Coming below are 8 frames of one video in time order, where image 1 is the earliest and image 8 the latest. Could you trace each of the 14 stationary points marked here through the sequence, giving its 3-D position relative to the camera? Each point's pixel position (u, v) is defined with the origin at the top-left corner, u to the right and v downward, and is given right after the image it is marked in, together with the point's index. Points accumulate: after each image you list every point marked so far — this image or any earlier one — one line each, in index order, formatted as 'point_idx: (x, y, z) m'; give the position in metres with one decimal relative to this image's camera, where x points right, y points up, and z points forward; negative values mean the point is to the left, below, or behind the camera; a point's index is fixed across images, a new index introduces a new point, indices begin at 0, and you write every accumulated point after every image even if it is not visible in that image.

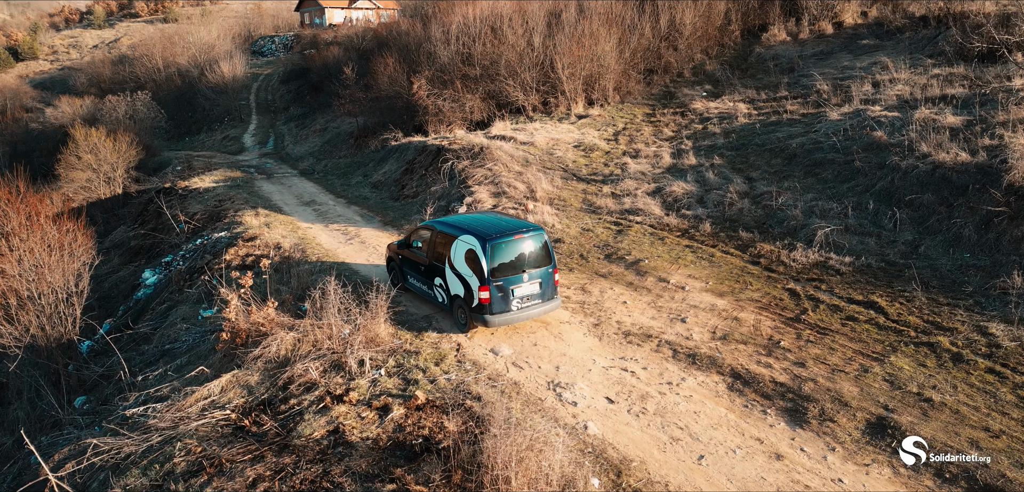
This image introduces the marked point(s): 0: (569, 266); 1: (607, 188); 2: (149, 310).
0: (+1.0, -0.3, +12.3) m
1: (+2.2, +1.4, +16.7) m
2: (-7.2, -1.3, +14.1) m
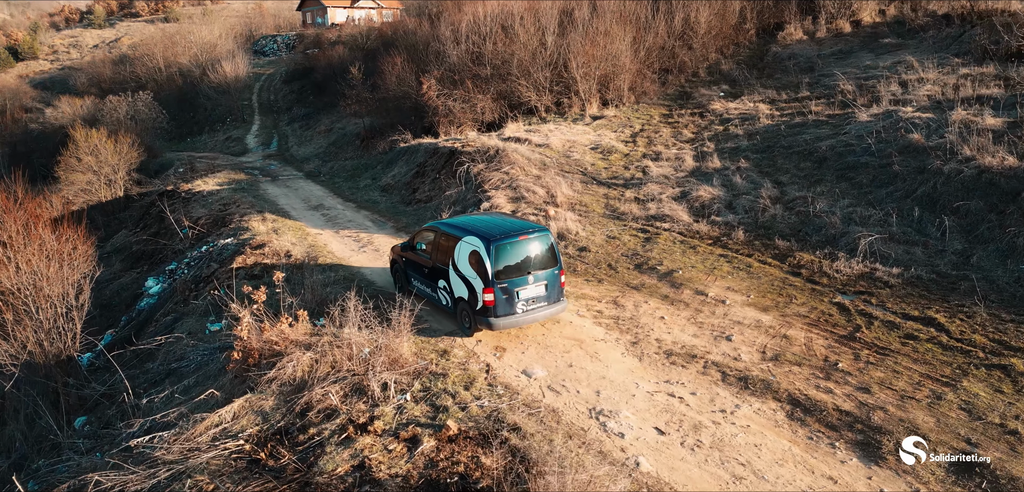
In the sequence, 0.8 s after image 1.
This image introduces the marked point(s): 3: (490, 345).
0: (+1.4, -0.5, +11.7) m
1: (+2.6, +1.2, +16.0) m
2: (-6.8, -1.4, +13.4) m
3: (-0.3, -1.3, +9.4) m
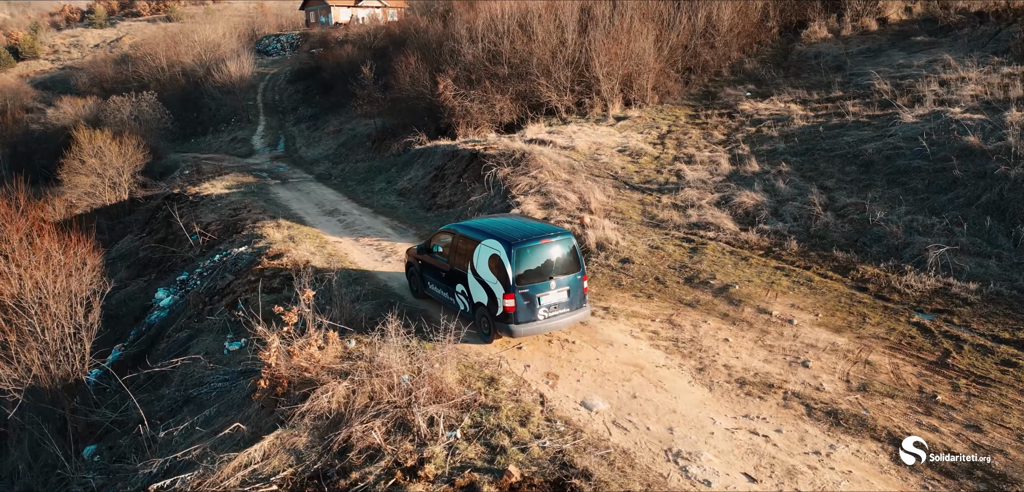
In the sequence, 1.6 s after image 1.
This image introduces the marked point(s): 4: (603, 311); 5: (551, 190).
0: (+2.0, -0.7, +10.8) m
1: (+3.3, +1.0, +15.2) m
2: (-6.1, -1.6, +12.6) m
3: (+0.3, -1.5, +8.5) m
4: (+1.3, -0.9, +10.2) m
5: (+0.8, +1.2, +15.1) m
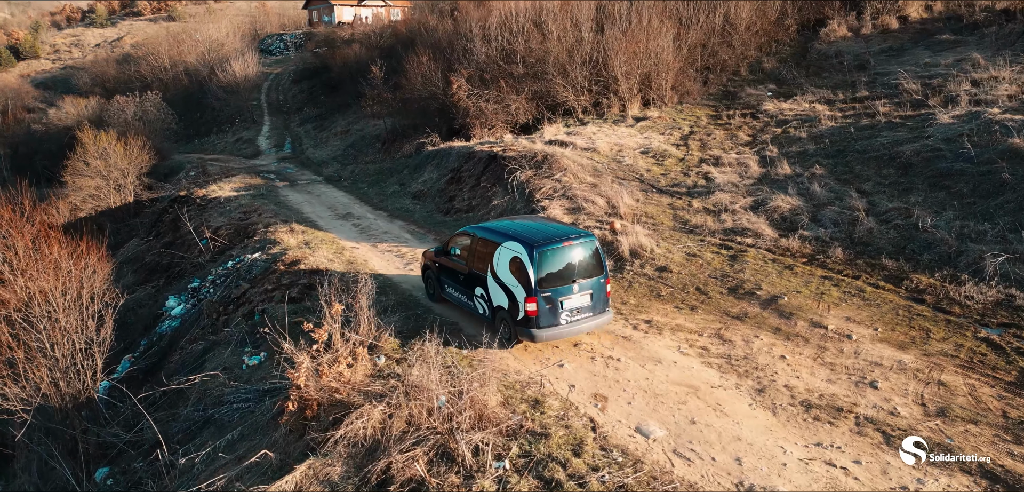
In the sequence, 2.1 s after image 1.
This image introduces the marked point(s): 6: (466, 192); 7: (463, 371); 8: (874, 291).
0: (+2.5, -0.8, +10.2) m
1: (+3.8, +0.9, +14.6) m
2: (-5.6, -1.8, +12.0) m
3: (+0.8, -1.6, +7.9) m
4: (+1.8, -1.1, +9.6) m
5: (+1.3, +1.1, +14.5) m
6: (-1.2, +1.3, +17.9) m
7: (-0.6, -1.4, +8.0) m
8: (+5.2, -0.6, +10.2) m
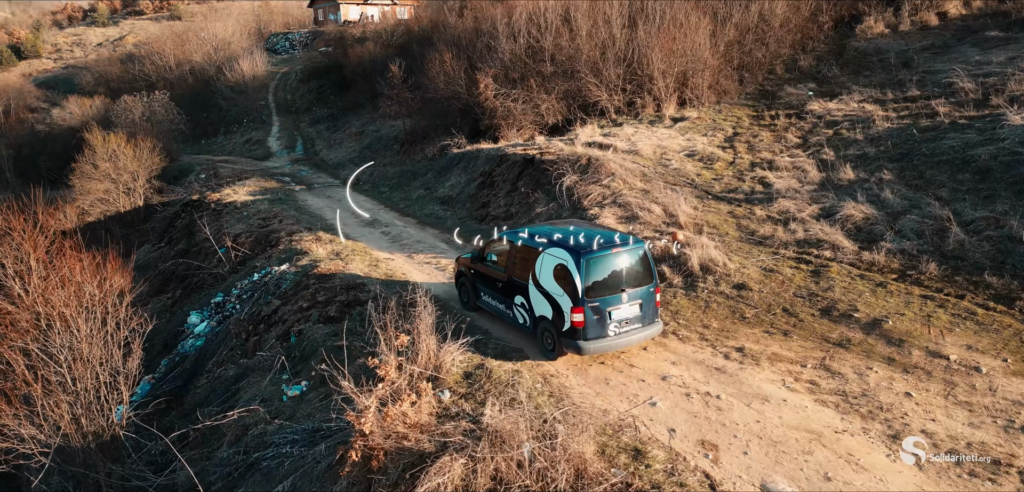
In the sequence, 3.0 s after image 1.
0: (+3.4, -1.0, +9.2) m
1: (+4.7, +0.7, +13.6) m
2: (-4.7, -2.0, +11.0) m
3: (+1.7, -1.8, +6.9) m
4: (+2.7, -1.3, +8.5) m
5: (+2.2, +0.8, +13.5) m
6: (-0.2, +1.1, +16.9) m
7: (+0.3, -1.6, +7.0) m
8: (+6.1, -0.9, +9.2) m
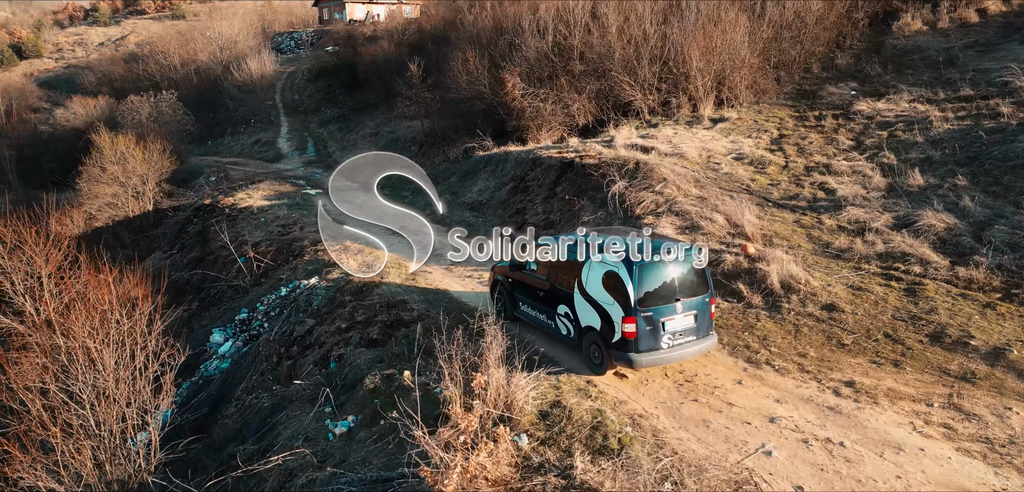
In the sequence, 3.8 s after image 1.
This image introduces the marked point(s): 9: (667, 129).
0: (+4.3, -1.3, +8.2) m
1: (+5.5, +0.5, +12.5) m
2: (-3.9, -2.2, +10.0) m
3: (+2.6, -2.1, +5.9) m
4: (+3.5, -1.5, +7.5) m
5: (+3.1, +0.6, +12.5) m
6: (+0.6, +0.9, +15.9) m
7: (+1.2, -1.8, +6.0) m
8: (+6.9, -1.1, +8.1) m
9: (+4.1, +3.1, +18.9) m
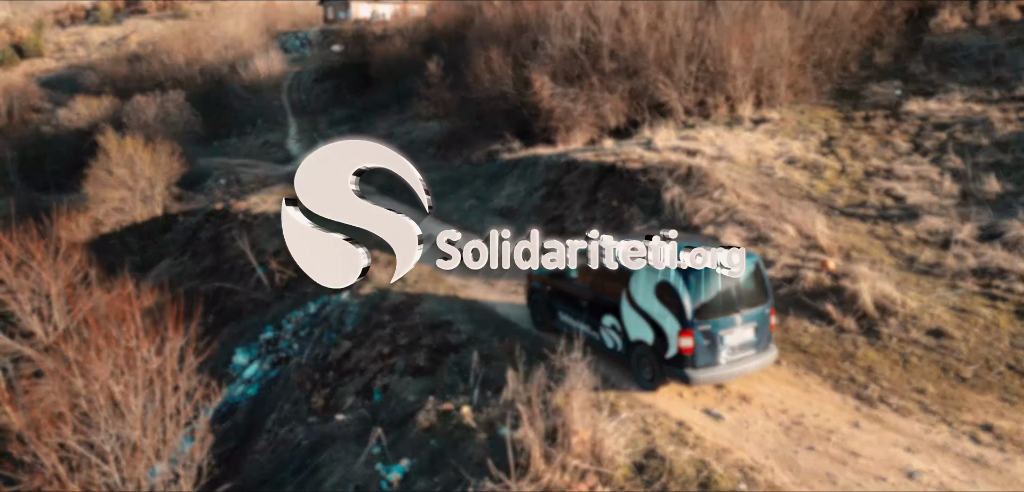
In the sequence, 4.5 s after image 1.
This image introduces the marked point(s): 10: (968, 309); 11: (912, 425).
0: (+5.1, -1.5, +7.2) m
1: (+6.3, +0.3, +11.5) m
2: (-3.1, -2.4, +9.0) m
3: (+3.4, -2.3, +4.9) m
4: (+4.3, -1.7, +6.5) m
5: (+3.9, +0.4, +11.5) m
6: (+1.4, +0.7, +14.9) m
7: (+2.0, -2.1, +5.0) m
8: (+7.7, -1.3, +7.1) m
9: (+4.9, +2.9, +17.9) m
10: (+5.7, -0.8, +8.9) m
11: (+3.8, -1.7, +6.7) m
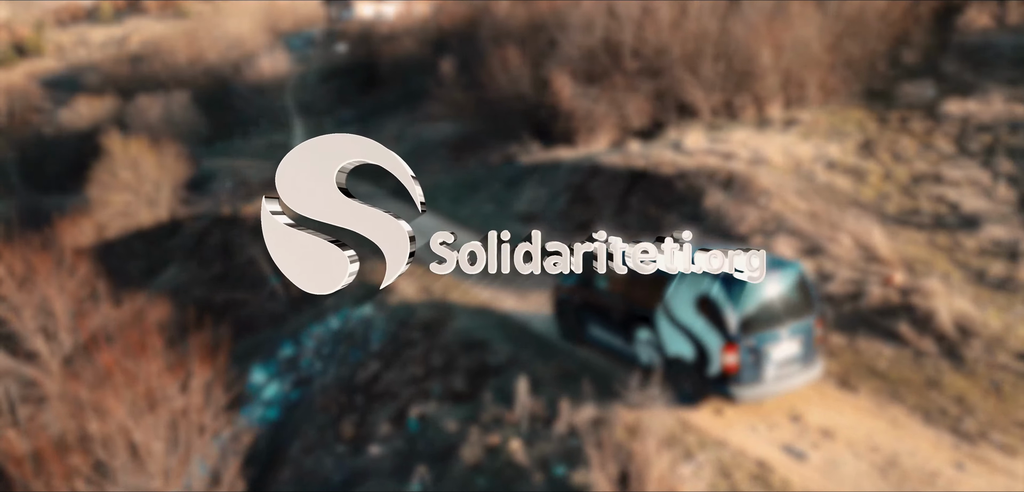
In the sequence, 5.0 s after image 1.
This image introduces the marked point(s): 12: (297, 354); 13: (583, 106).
0: (+5.6, -1.6, +6.4) m
1: (+6.9, +0.1, +10.8) m
2: (-2.6, -2.6, +8.3) m
3: (+3.9, -2.4, +4.2) m
4: (+4.8, -1.9, +5.8) m
5: (+4.4, +0.2, +10.7) m
6: (+1.9, +0.5, +14.1) m
7: (+2.5, -2.2, +4.3) m
8: (+8.2, -1.5, +6.4) m
9: (+5.4, +2.7, +17.2) m
10: (+6.2, -0.9, +8.1) m
11: (+4.3, -1.8, +6.0) m
12: (-3.4, -1.7, +10.9) m
13: (+1.9, +3.8, +19.3) m
